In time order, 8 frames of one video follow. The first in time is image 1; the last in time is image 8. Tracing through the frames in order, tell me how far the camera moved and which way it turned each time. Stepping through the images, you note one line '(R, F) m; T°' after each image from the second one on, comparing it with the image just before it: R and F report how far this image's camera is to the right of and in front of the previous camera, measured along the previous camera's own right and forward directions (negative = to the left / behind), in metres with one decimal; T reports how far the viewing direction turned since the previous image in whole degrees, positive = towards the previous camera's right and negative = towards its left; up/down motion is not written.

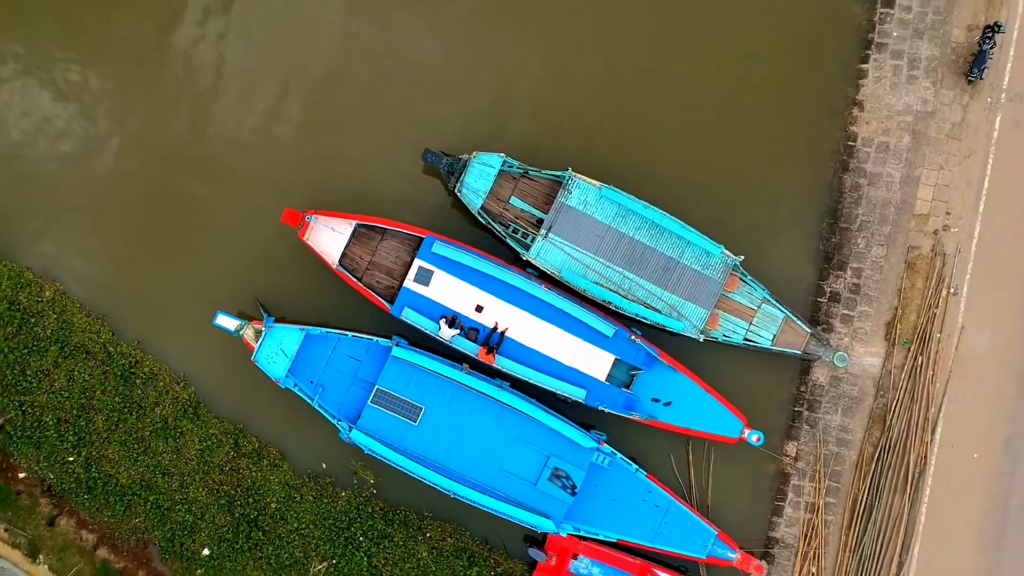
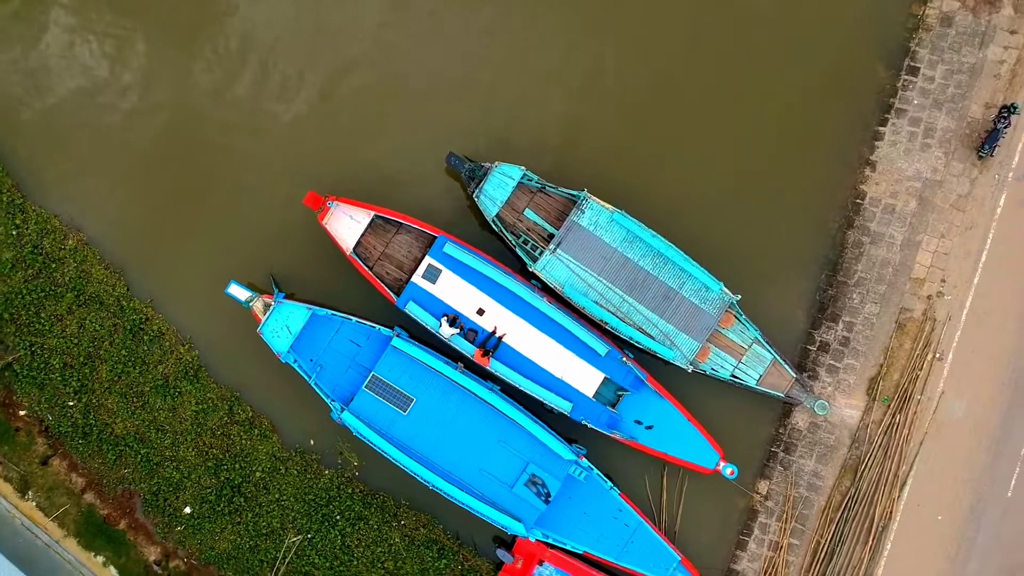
(0.0, -0.5) m; 0°
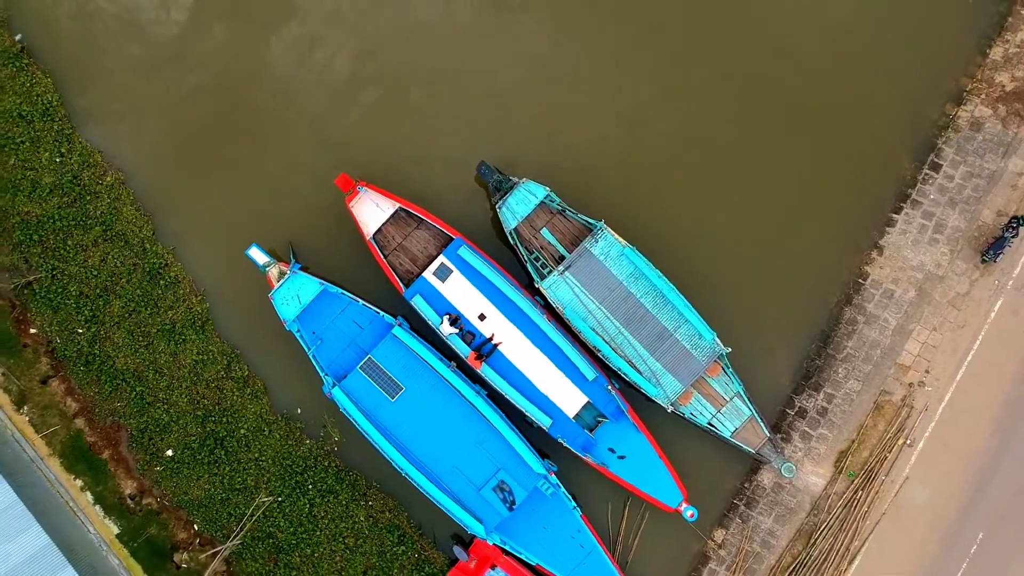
(0.0, -0.6) m; 0°
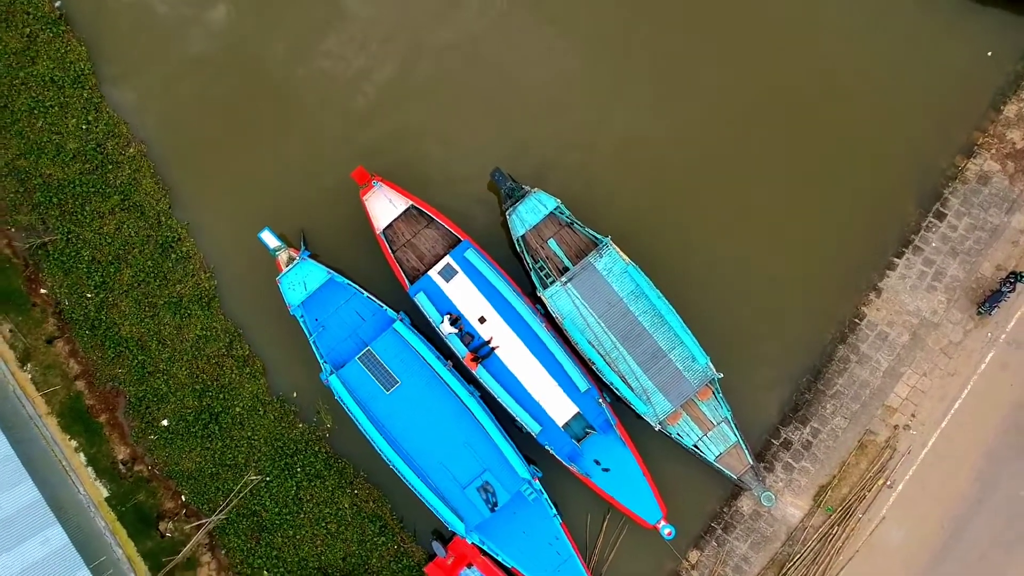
(0.0, -0.3) m; 0°
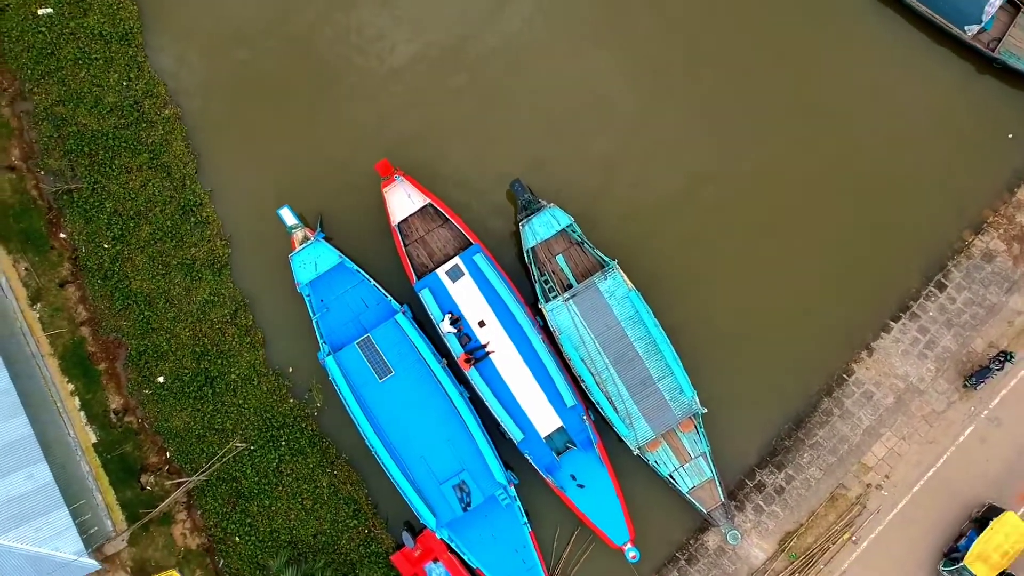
(0.0, -0.4) m; 0°
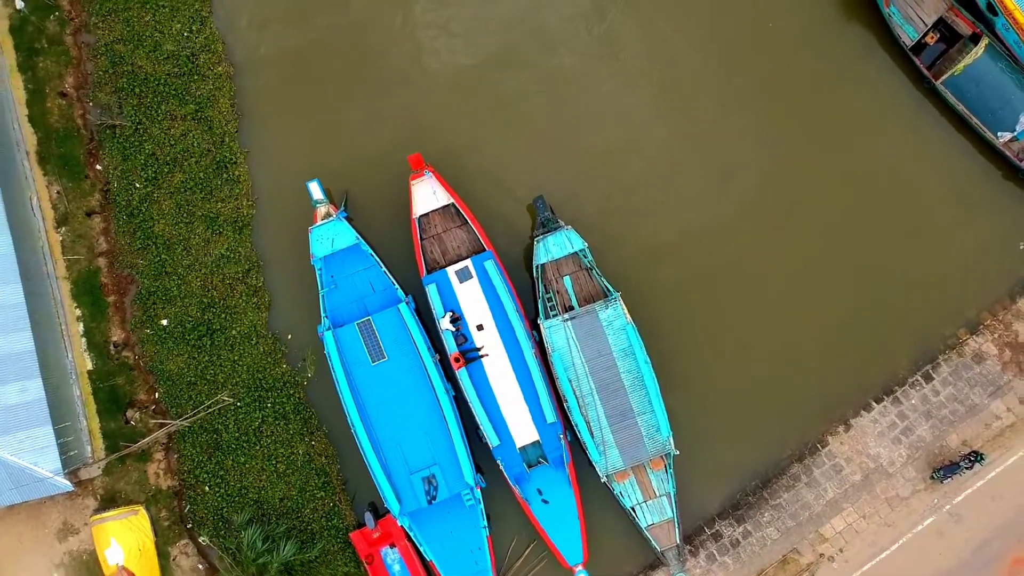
(+0.1, -0.5) m; -1°
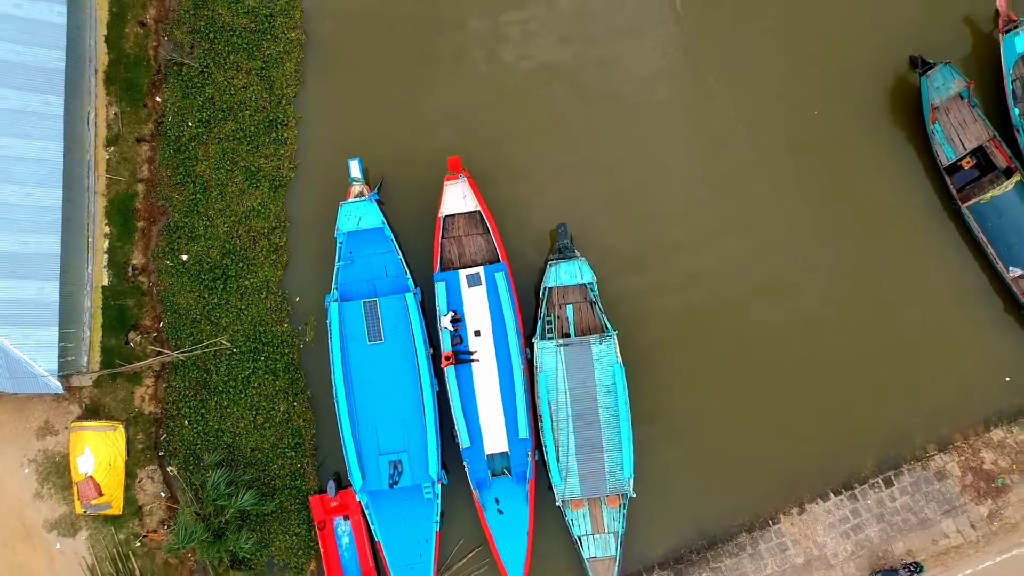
(+0.1, -0.6) m; -1°
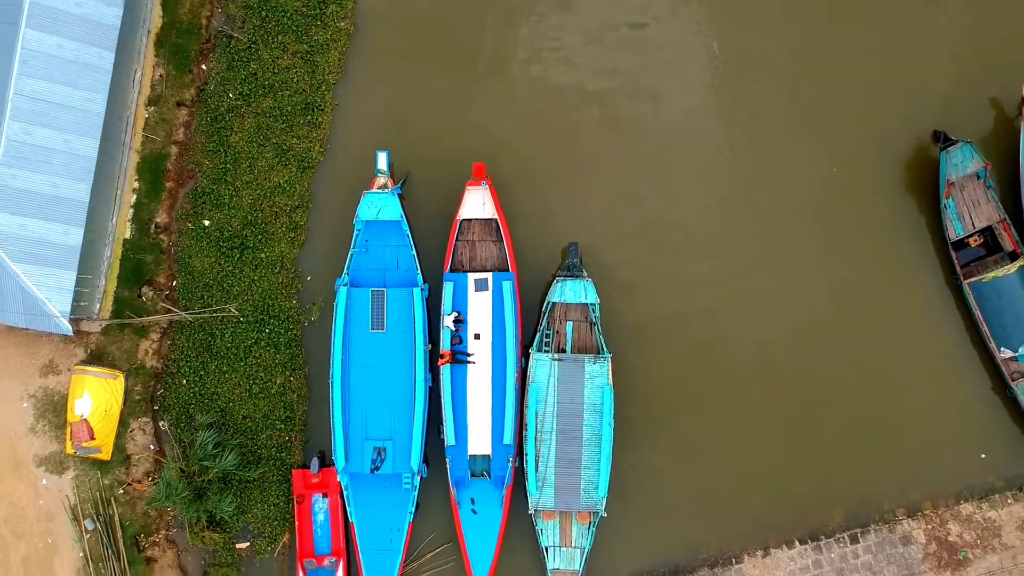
(+0.1, -0.5) m; -1°
